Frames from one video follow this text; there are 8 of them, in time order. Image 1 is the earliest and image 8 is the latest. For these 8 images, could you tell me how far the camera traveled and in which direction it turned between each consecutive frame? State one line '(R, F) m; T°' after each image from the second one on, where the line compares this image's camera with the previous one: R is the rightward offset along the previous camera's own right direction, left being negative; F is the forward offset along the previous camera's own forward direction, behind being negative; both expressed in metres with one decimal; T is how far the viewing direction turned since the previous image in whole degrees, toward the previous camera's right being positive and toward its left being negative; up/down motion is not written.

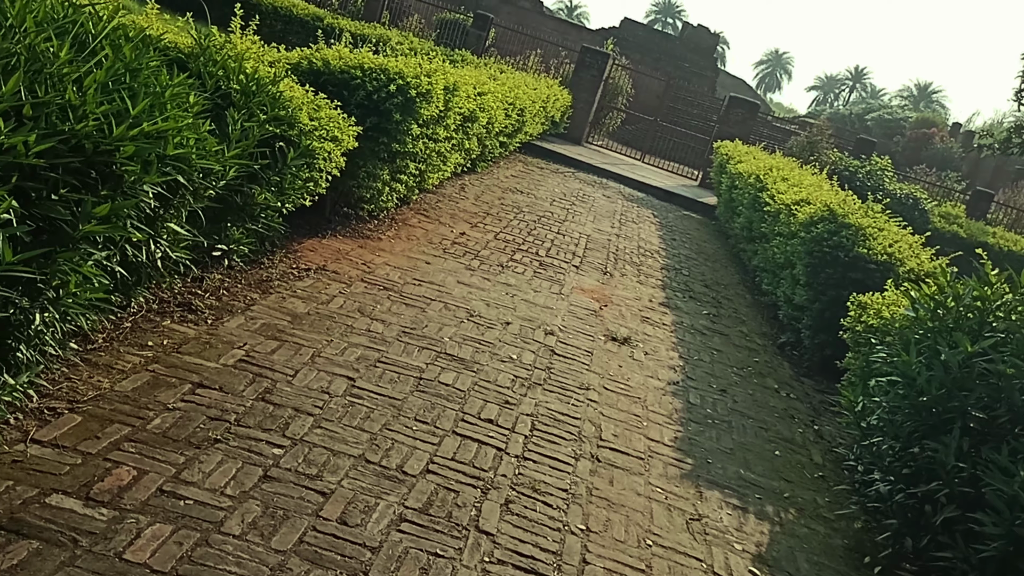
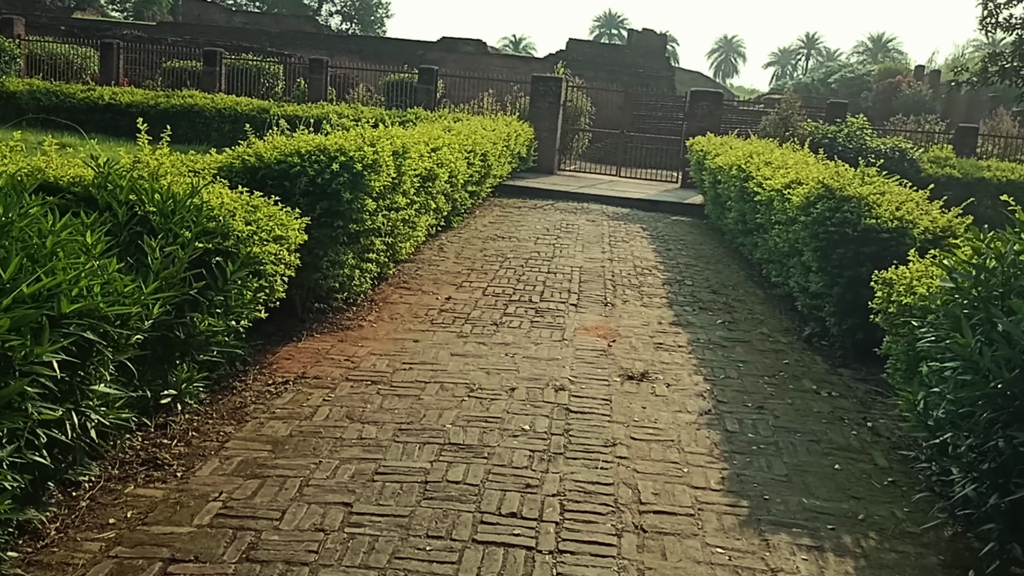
(+0.1, +0.4) m; 0°
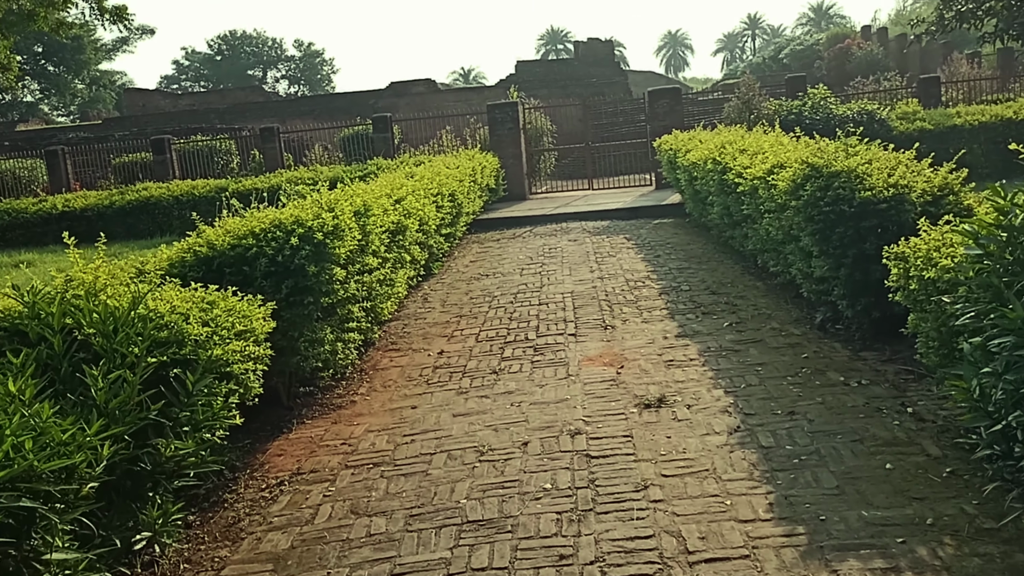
(0.0, +0.3) m; +1°
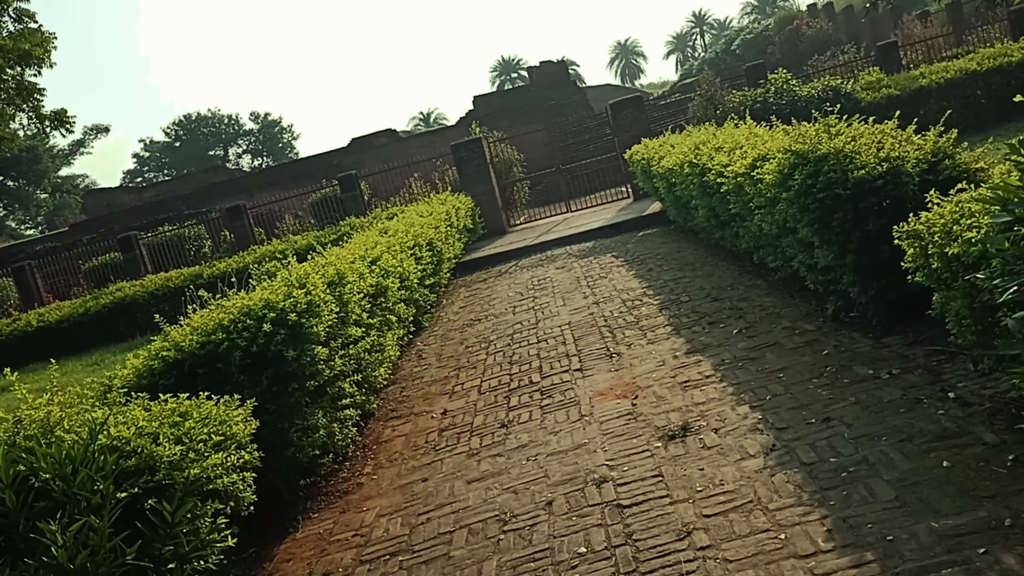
(0.0, +0.3) m; +1°
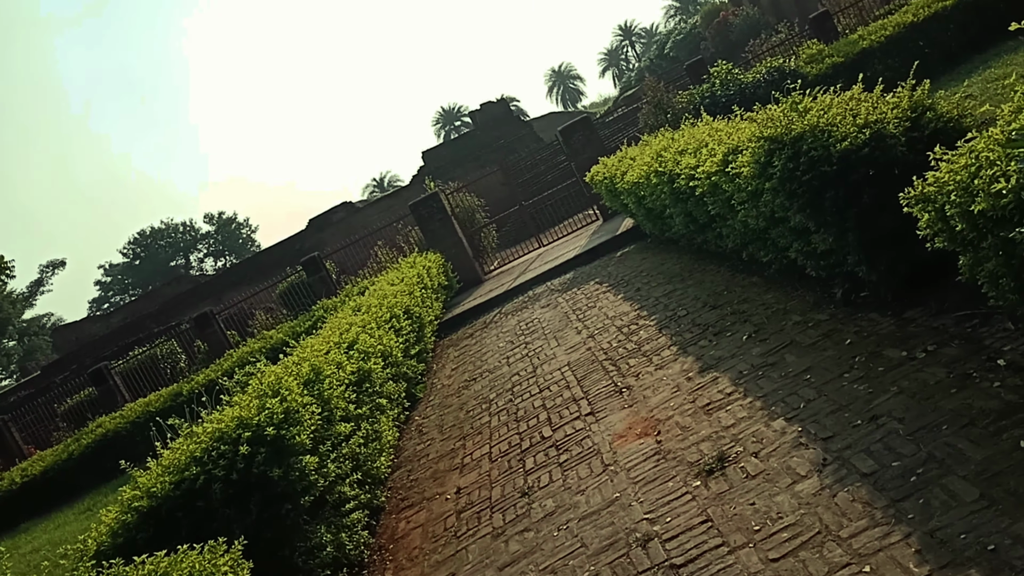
(0.0, +0.4) m; +1°
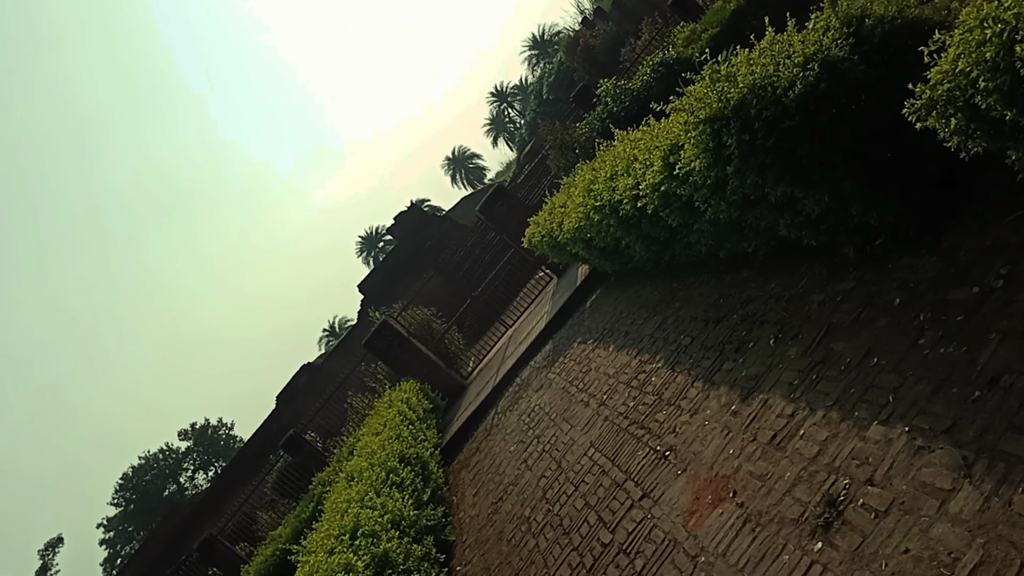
(0.0, +0.8) m; +3°
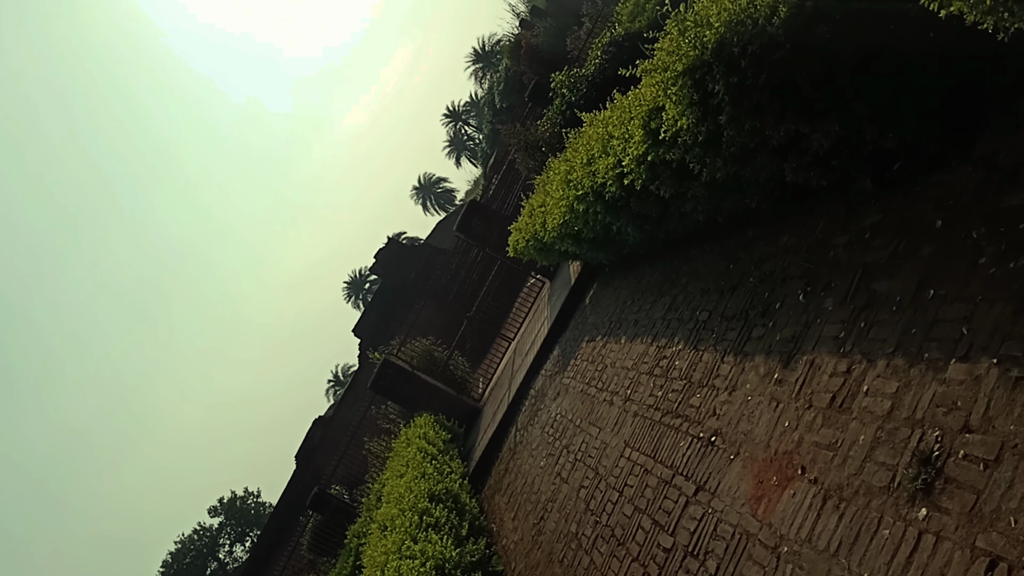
(0.0, +0.4) m; +1°
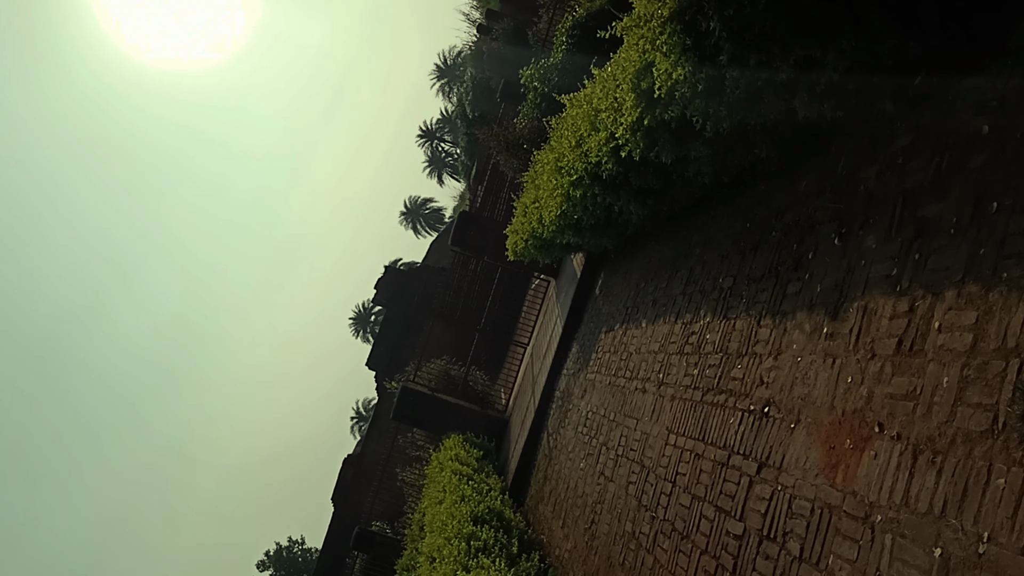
(0.0, +0.4) m; 0°
